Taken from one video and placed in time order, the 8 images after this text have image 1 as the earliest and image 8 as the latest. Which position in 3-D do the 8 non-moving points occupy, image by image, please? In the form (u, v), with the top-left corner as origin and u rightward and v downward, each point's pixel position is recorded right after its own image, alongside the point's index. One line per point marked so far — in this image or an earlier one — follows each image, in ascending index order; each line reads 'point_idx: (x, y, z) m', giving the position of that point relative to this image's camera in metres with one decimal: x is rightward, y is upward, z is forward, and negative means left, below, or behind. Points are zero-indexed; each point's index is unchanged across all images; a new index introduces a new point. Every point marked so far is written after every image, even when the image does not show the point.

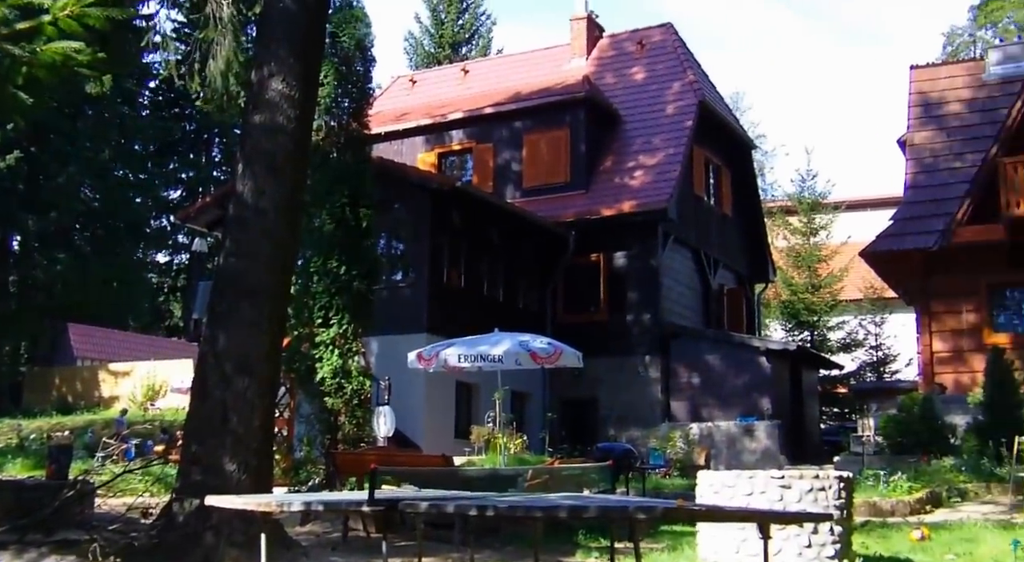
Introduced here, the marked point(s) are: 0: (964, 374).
0: (+8.0, -1.6, +19.9) m
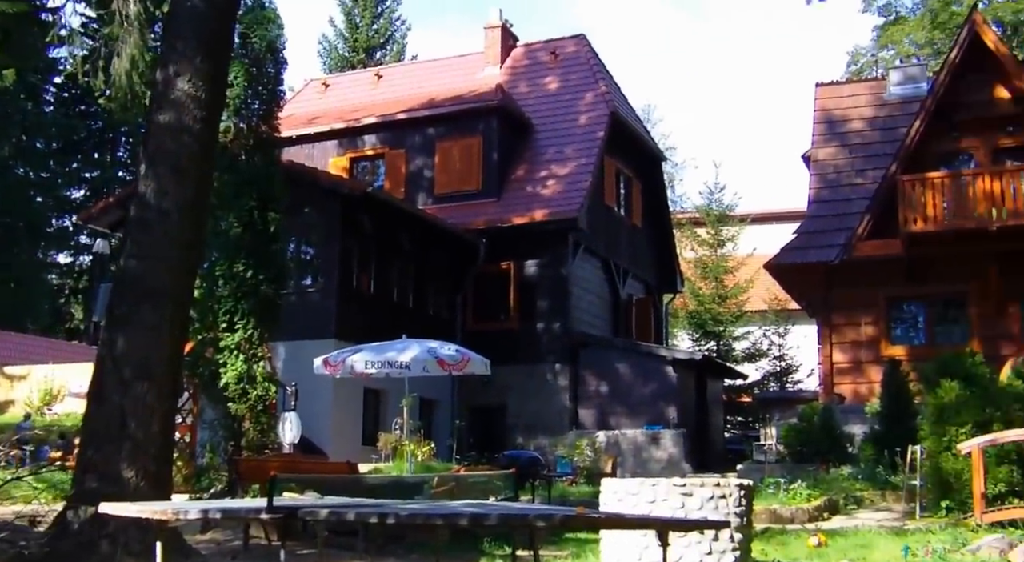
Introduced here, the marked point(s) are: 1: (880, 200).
0: (+6.3, -1.9, +20.4) m
1: (+6.4, +1.4, +19.6) m
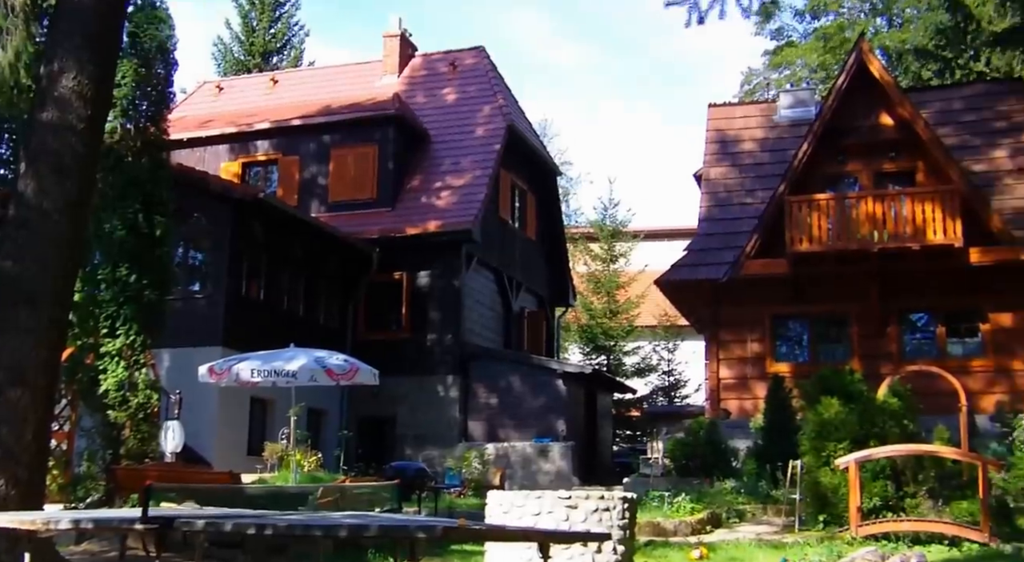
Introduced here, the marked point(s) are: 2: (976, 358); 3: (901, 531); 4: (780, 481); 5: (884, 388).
0: (+4.3, -2.2, +20.8) m
1: (+4.5, +1.1, +20.1) m
2: (+8.1, -1.3, +19.7) m
3: (+5.4, -3.4, +15.2) m
4: (+4.5, -3.3, +18.6) m
5: (+6.3, -1.8, +19.0) m
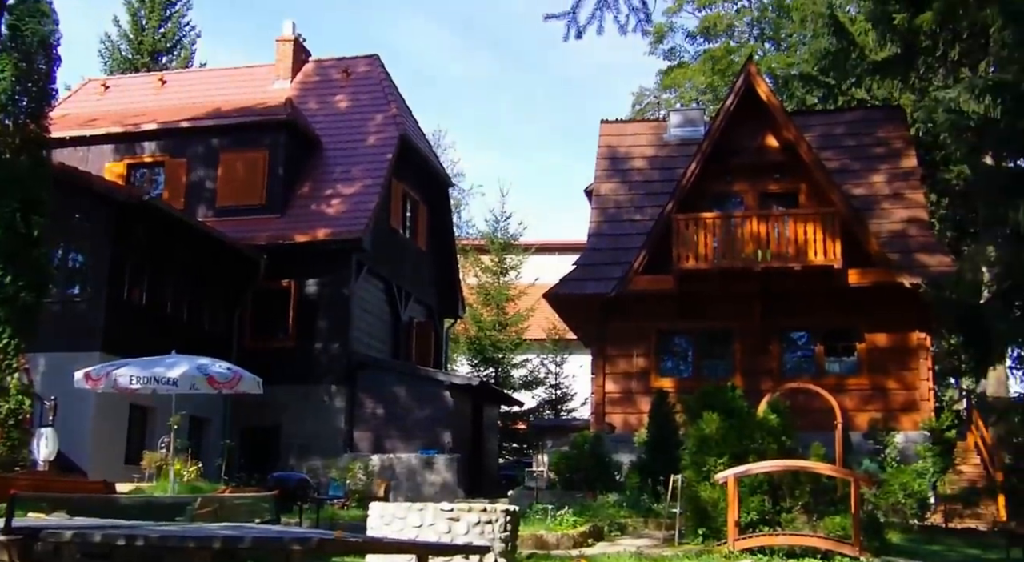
0: (+2.2, -2.5, +21.0) m
1: (+2.6, +0.8, +20.3) m
2: (+6.1, -1.7, +20.2) m
3: (+3.7, -3.6, +15.5) m
4: (+2.5, -3.6, +18.9) m
5: (+4.4, -2.1, +19.4) m
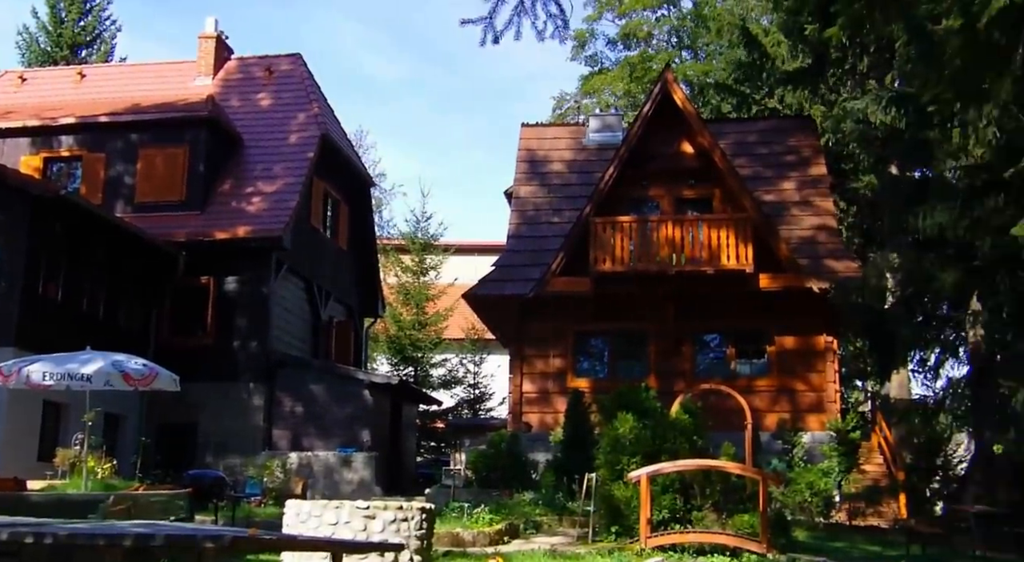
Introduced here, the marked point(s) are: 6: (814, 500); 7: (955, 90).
0: (+0.7, -2.5, +21.3) m
1: (+1.1, +0.8, +20.7) m
2: (+4.6, -1.8, +20.8) m
3: (+2.5, -3.7, +15.9) m
4: (+1.1, -3.6, +19.2) m
5: (+2.9, -2.2, +19.8) m
6: (+5.1, -3.7, +18.9) m
7: (+5.2, +2.3, +13.2) m
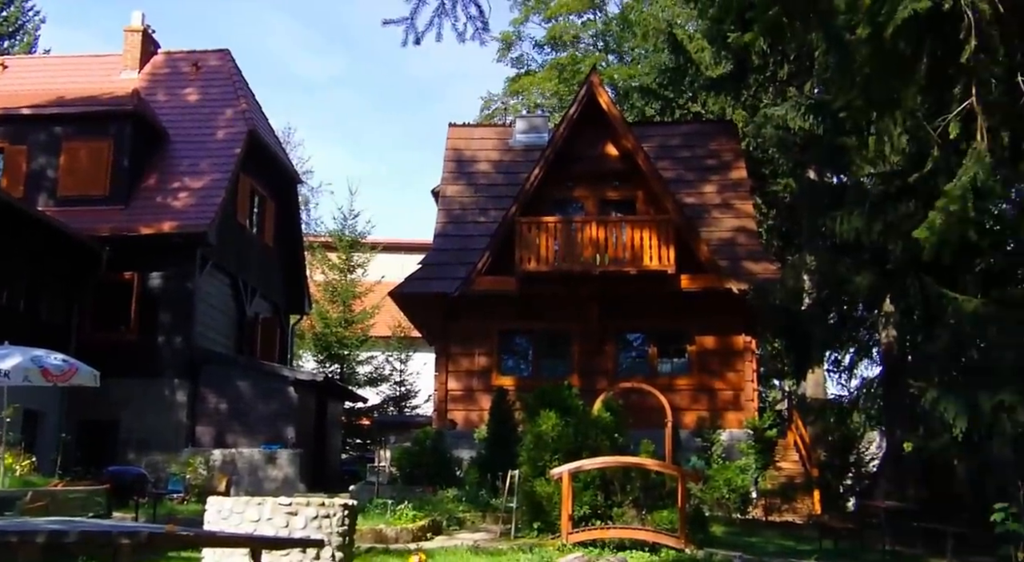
0: (-0.8, -2.5, +21.5) m
1: (-0.3, +0.8, +20.9) m
2: (+3.2, -1.8, +21.2) m
3: (+1.3, -3.7, +16.2) m
4: (-0.3, -3.6, +19.4) m
5: (+1.6, -2.2, +20.1) m
6: (+3.8, -3.7, +19.4) m
7: (+4.3, +2.2, +13.7) m
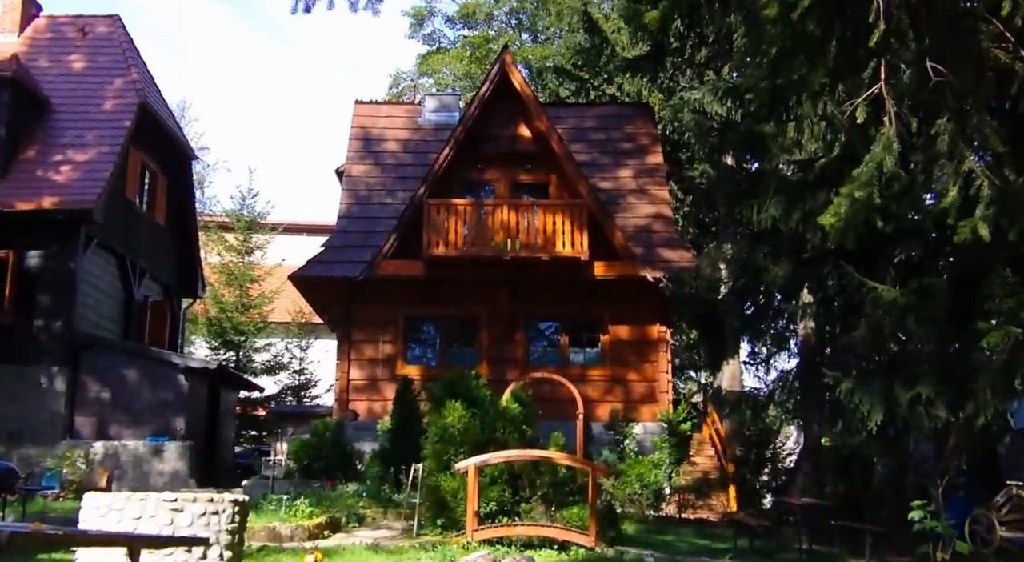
0: (-2.5, -2.2, +20.5) m
1: (-1.9, +1.1, +19.9) m
2: (+1.5, -1.6, +20.4) m
3: (-0.1, -3.4, +15.3) m
4: (-1.9, -3.3, +18.5) m
5: (-0.1, -1.9, +19.3) m
6: (+2.2, -3.5, +18.6) m
7: (+3.1, +2.4, +13.0) m
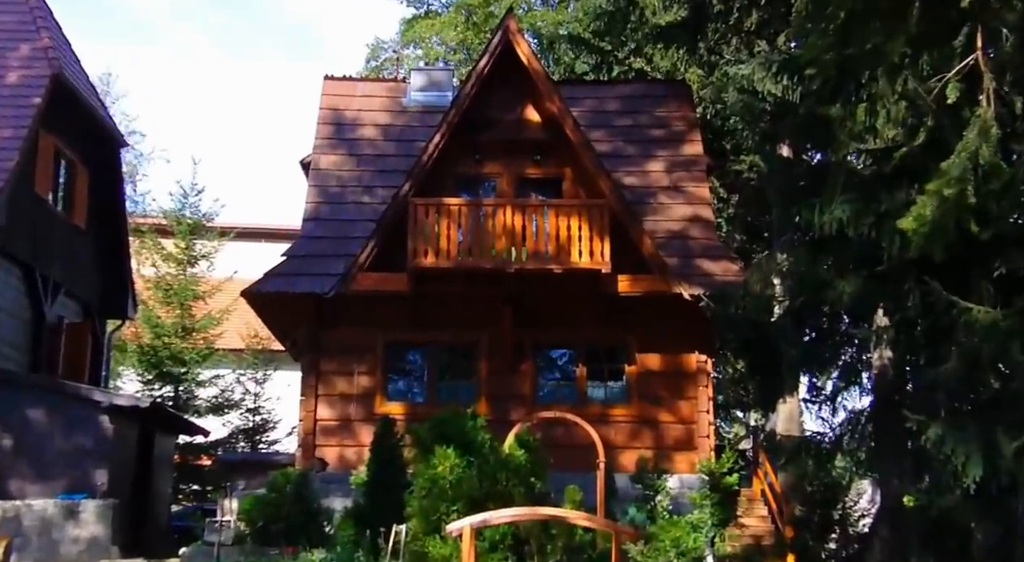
0: (-2.4, -2.5, +16.6) m
1: (-1.8, +0.8, +16.1) m
2: (+1.6, -1.8, +16.6) m
3: (0.0, -3.7, +11.5) m
4: (-1.8, -3.6, +14.6) m
5: (0.0, -2.2, +15.4) m
6: (+2.2, -3.7, +14.8) m
7: (+3.2, +2.2, +9.2) m
